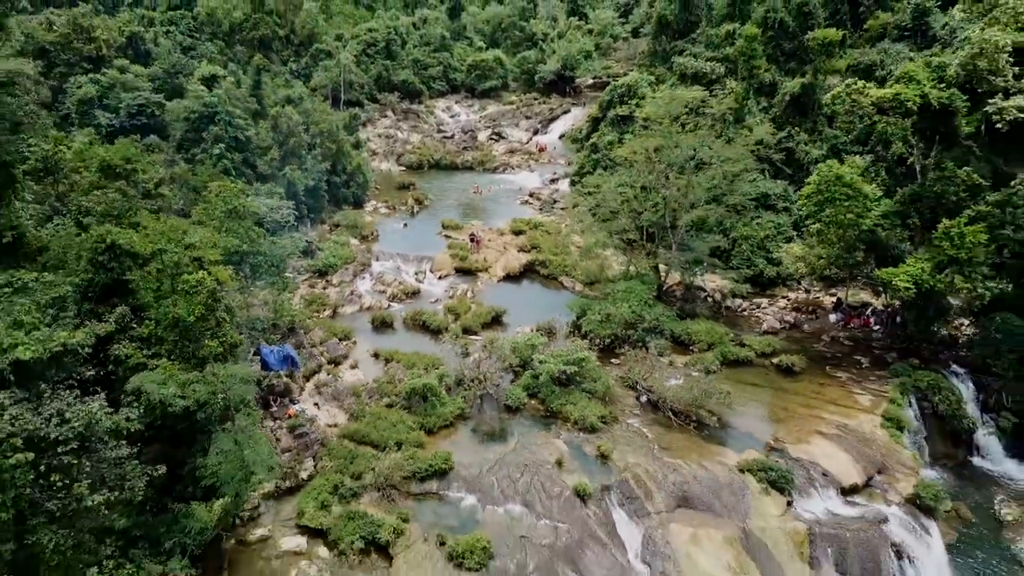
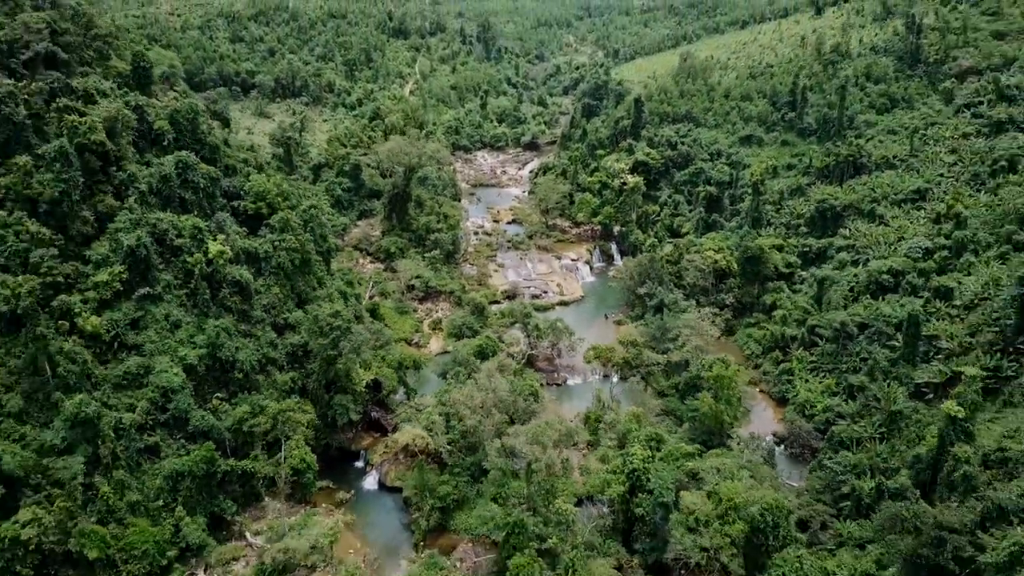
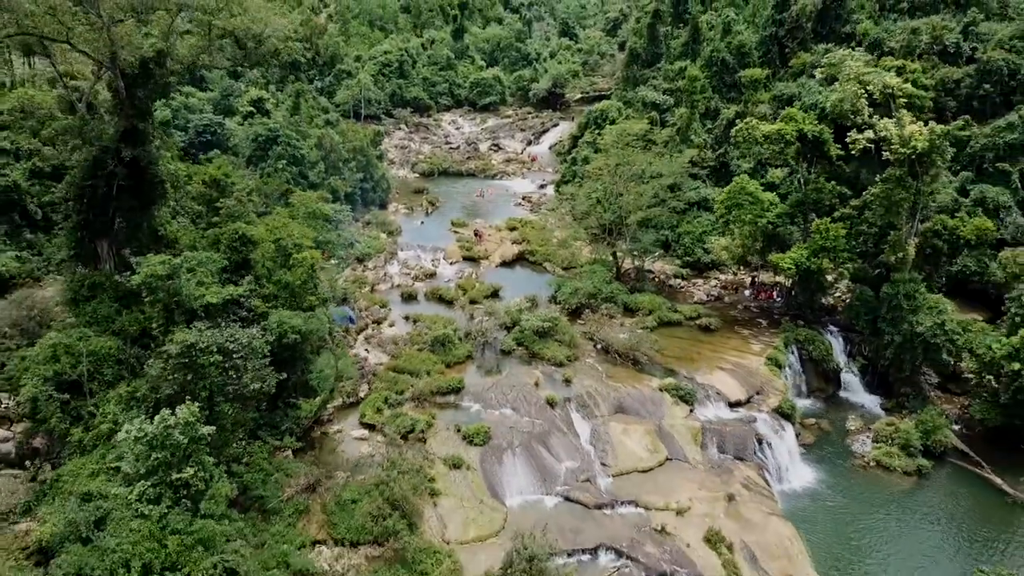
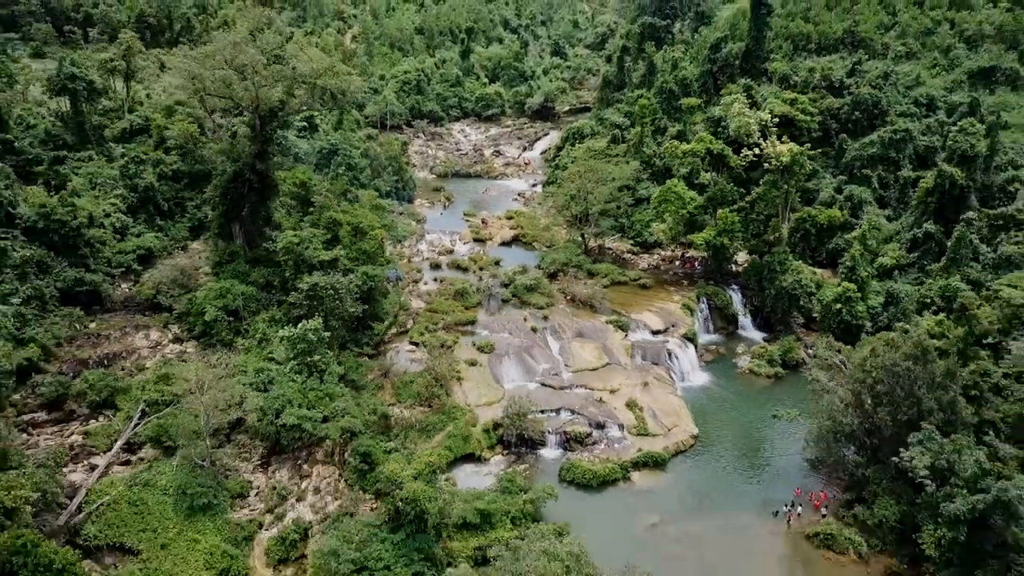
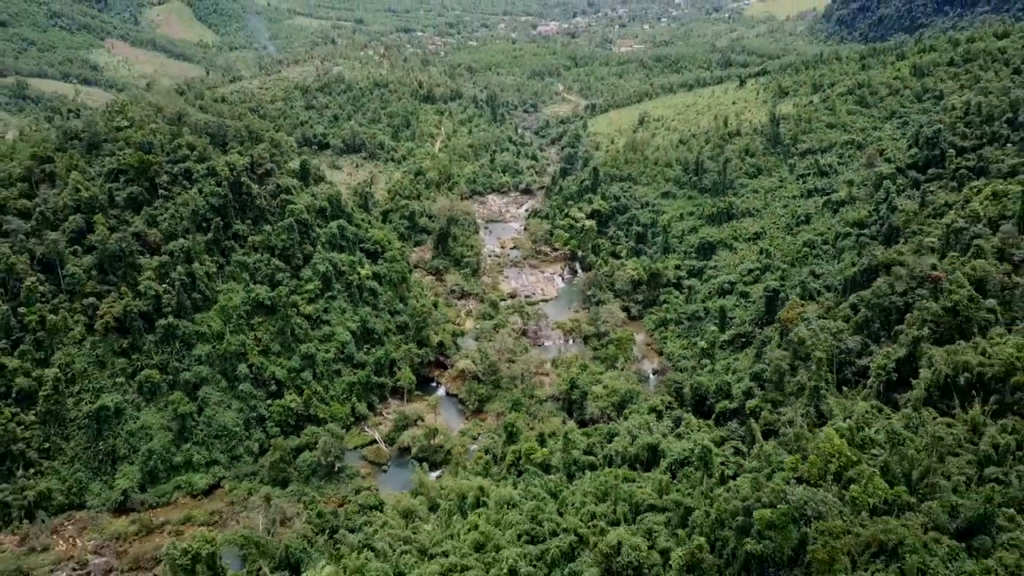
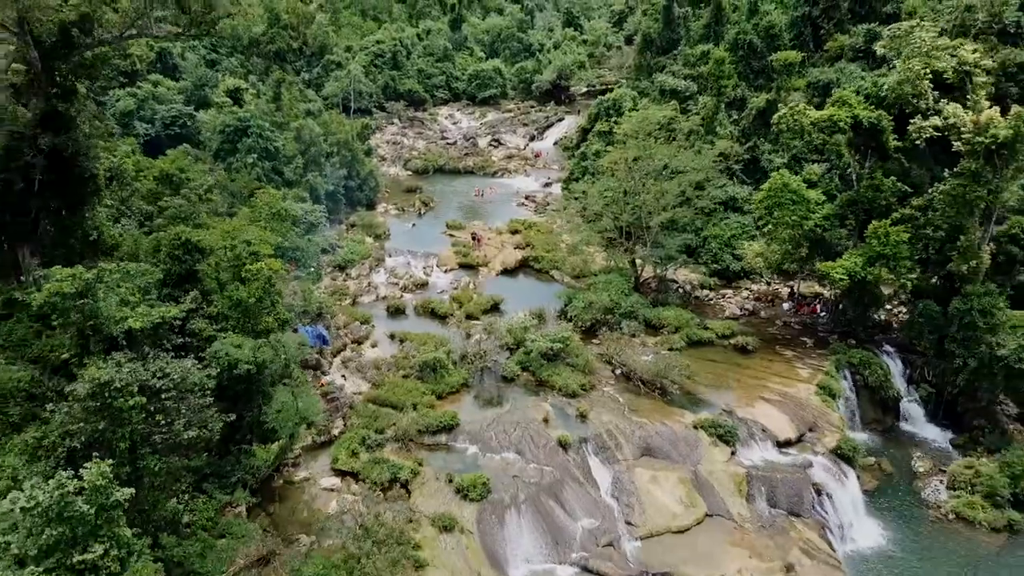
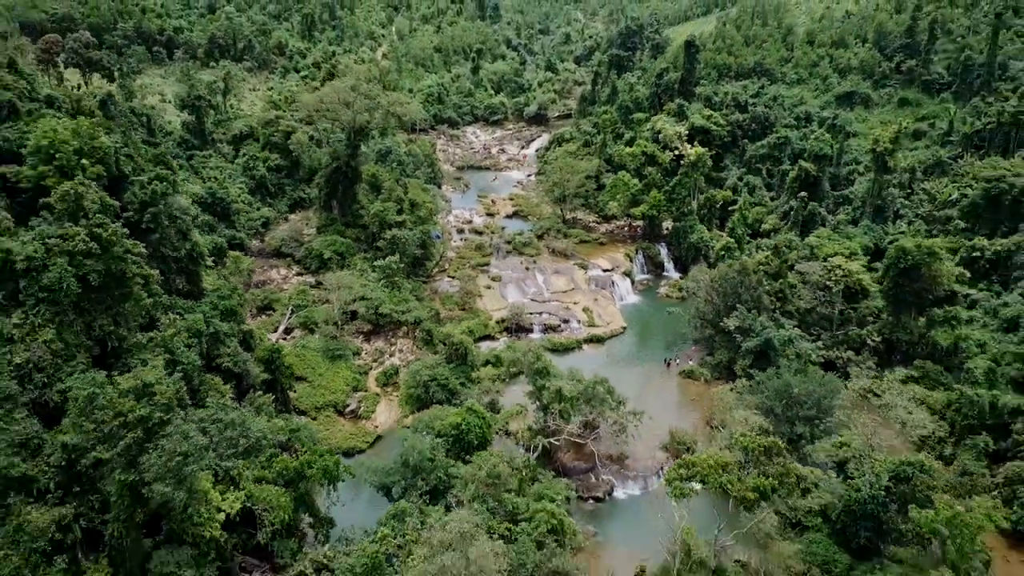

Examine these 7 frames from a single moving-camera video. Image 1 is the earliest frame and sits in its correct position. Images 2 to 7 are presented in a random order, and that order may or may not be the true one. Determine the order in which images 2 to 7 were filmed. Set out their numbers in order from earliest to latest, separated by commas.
6, 3, 4, 7, 2, 5
